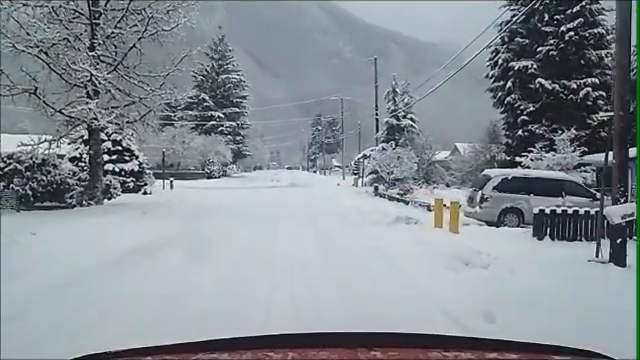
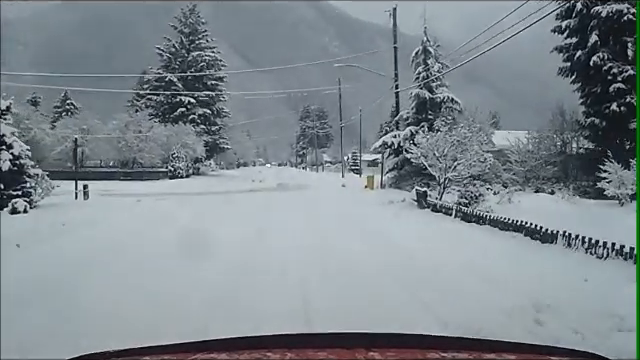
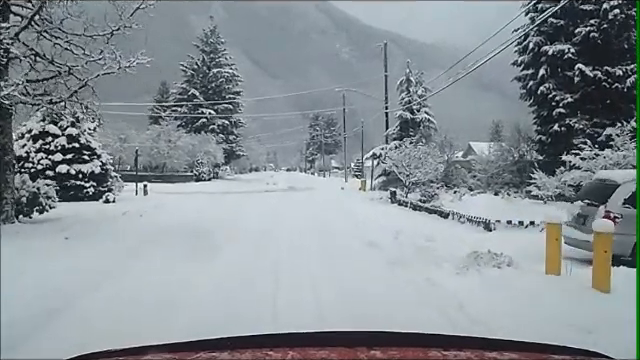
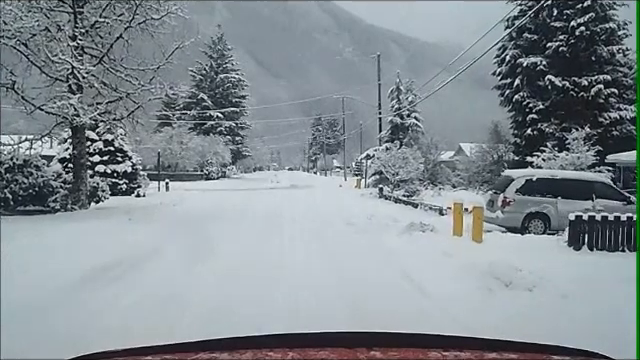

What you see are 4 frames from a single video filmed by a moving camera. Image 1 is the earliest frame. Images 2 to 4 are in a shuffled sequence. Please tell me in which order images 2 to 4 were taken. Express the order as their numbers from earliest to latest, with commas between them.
4, 3, 2
